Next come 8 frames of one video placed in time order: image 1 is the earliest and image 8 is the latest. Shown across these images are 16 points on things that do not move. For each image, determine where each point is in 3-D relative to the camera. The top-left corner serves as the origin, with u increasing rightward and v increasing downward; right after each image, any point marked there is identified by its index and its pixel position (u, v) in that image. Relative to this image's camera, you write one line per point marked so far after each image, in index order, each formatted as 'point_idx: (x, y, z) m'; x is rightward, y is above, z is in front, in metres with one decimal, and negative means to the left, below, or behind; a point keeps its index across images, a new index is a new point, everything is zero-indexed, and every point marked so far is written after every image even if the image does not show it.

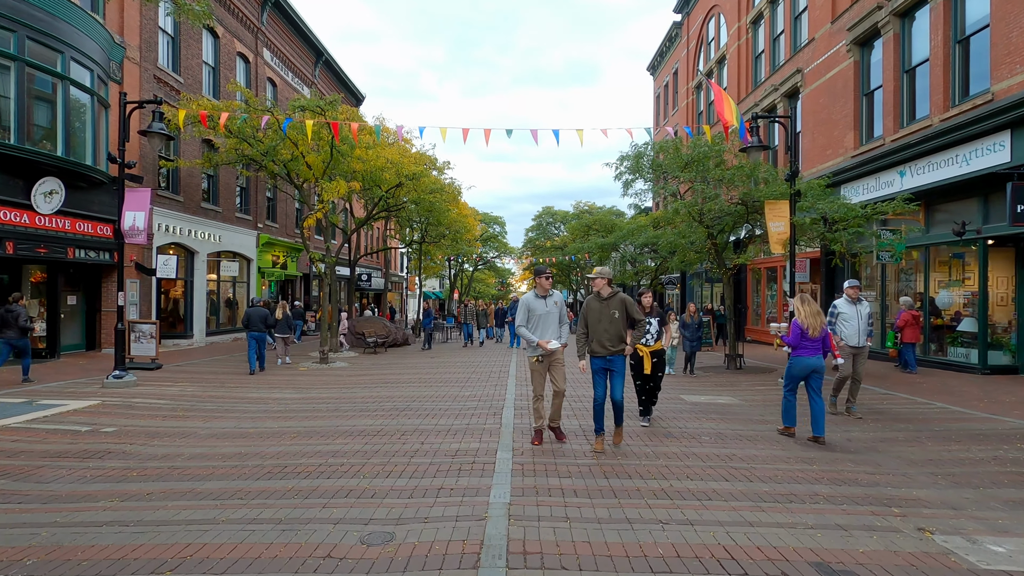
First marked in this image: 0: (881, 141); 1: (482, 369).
0: (+10.5, +4.2, +15.8) m
1: (-0.8, -2.1, +13.9) m
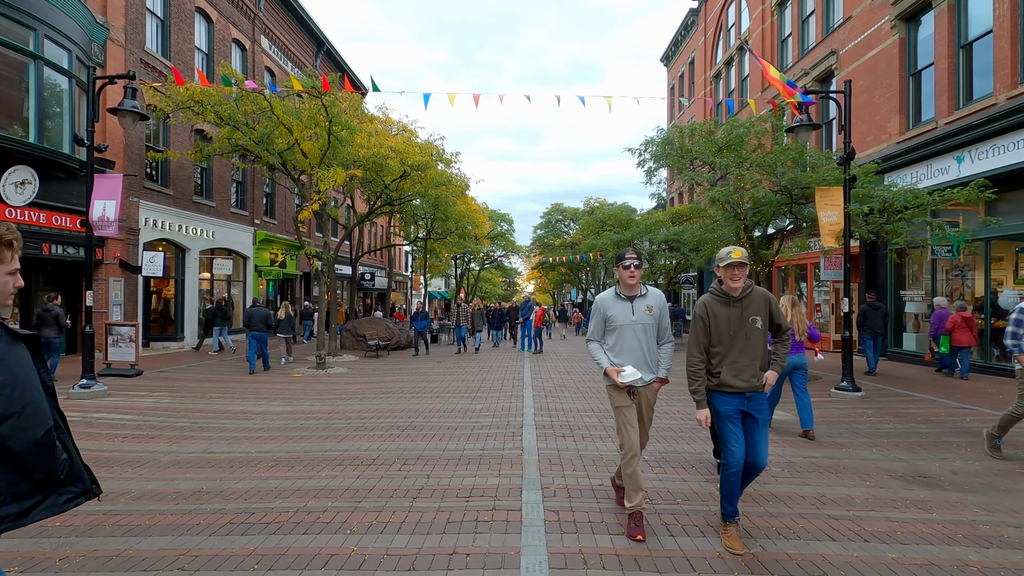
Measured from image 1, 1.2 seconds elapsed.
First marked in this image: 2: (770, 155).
0: (+10.9, +4.3, +14.3) m
1: (-0.5, -2.0, +12.5) m
2: (+5.7, +2.9, +12.1) m
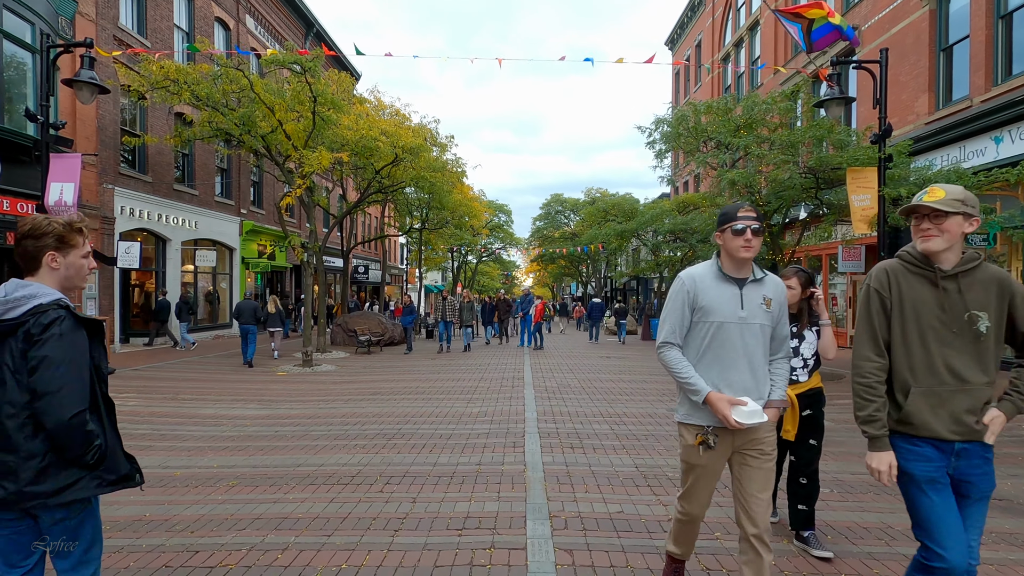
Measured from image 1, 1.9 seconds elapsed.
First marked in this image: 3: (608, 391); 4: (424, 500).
0: (+10.9, +4.5, +13.4) m
1: (-0.5, -1.9, +11.6) m
2: (+5.7, +3.1, +11.2) m
3: (+1.6, -1.8, +9.9) m
4: (-0.8, -1.8, +4.8) m
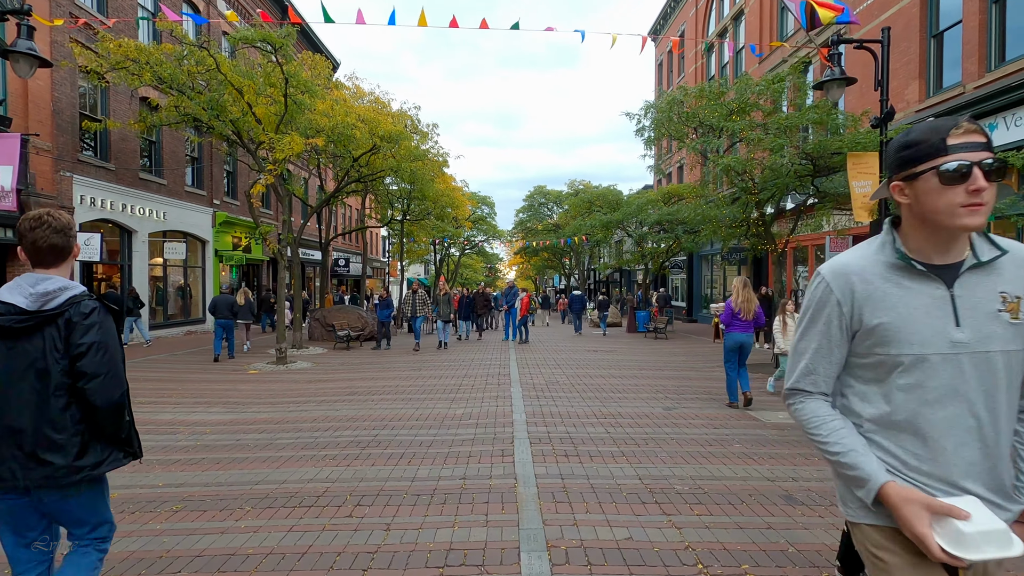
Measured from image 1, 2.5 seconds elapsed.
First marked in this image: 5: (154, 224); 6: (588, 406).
0: (+10.5, +4.7, +13.0) m
1: (-0.8, -1.7, +11.0) m
2: (+5.4, +3.3, +10.7) m
3: (+1.4, -1.7, +9.3) m
4: (-0.8, -1.8, +4.1) m
5: (-12.4, +2.2, +19.2) m
6: (+1.1, -1.7, +7.9) m
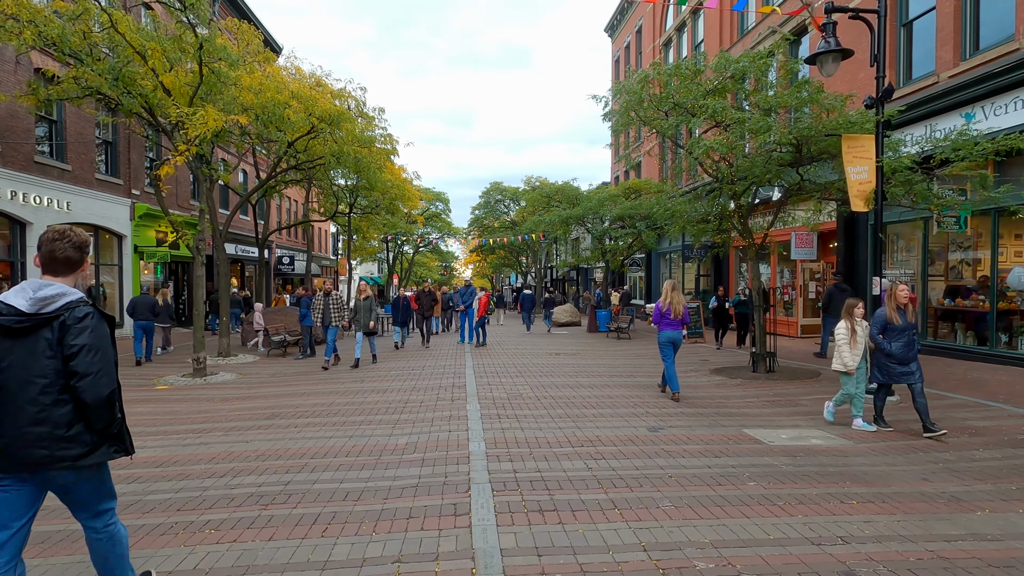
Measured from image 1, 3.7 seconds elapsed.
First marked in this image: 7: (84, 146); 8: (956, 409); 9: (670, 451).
0: (+9.5, +4.8, +12.4) m
1: (-1.5, -1.7, +9.5) m
2: (+4.6, +3.3, +9.7) m
3: (+0.8, -1.7, +8.1) m
4: (-1.1, -1.8, +2.7) m
5: (-13.8, +2.2, +16.8) m
6: (+0.6, -1.7, +6.6) m
7: (-13.8, +4.5, +17.8) m
8: (+6.5, -1.7, +8.1) m
9: (+1.6, -1.7, +5.8) m
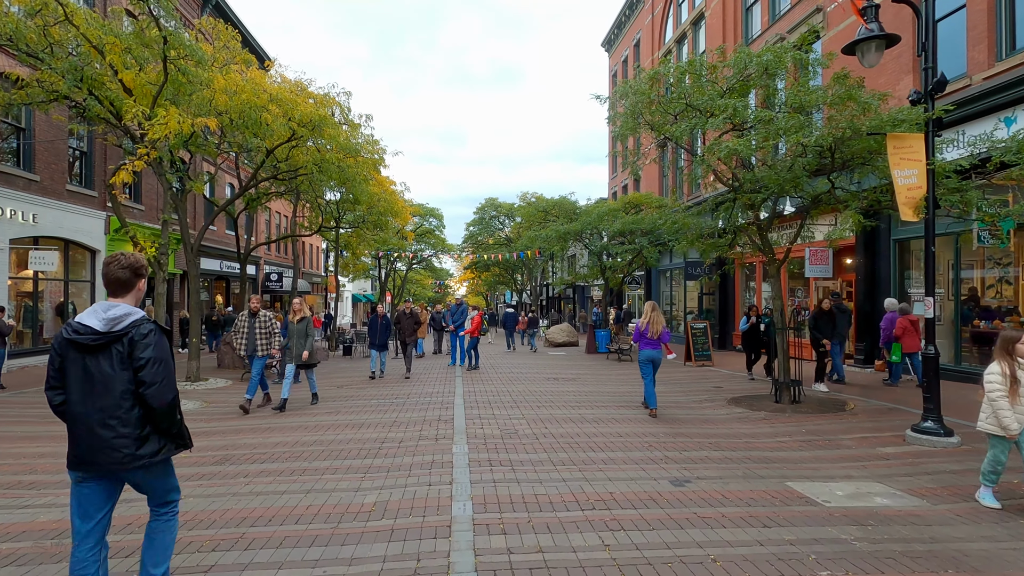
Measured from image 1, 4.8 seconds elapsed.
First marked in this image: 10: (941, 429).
0: (+9.4, +4.3, +11.5) m
1: (-1.6, -2.0, +8.3) m
2: (+4.5, +3.0, +8.7) m
3: (+0.7, -2.0, +6.8) m
4: (-1.1, -1.9, +1.5) m
5: (-14.0, +1.7, +15.6) m
6: (+0.5, -1.9, +5.4) m
7: (-13.9, +4.0, +16.7) m
8: (+6.4, -2.0, +6.9) m
9: (+1.6, -1.9, +4.6) m
10: (+5.4, -1.8, +7.0) m
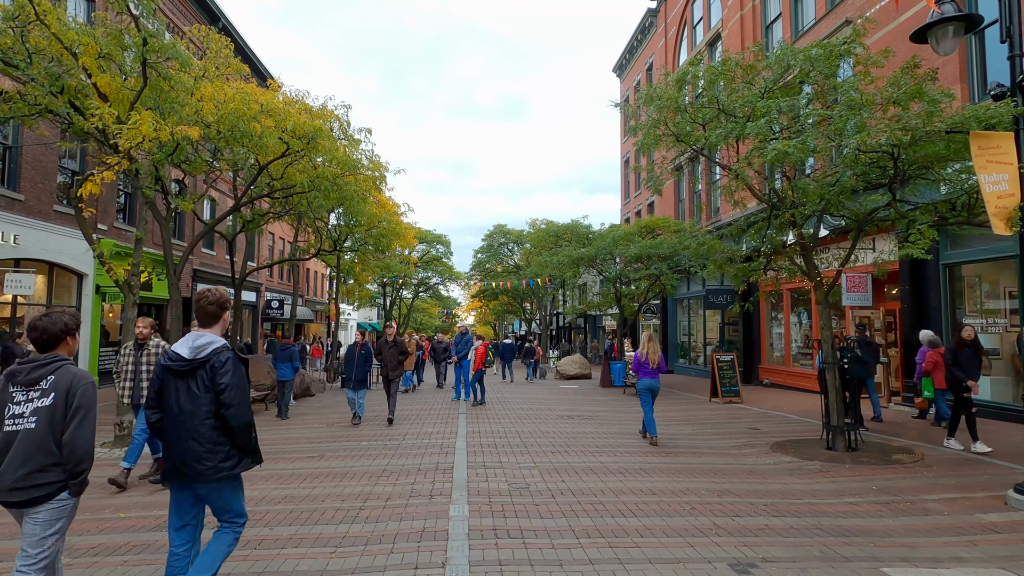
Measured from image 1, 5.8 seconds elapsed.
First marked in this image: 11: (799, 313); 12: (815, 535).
0: (+9.6, +3.8, +10.4) m
1: (-1.5, -2.3, +7.0) m
2: (+4.7, +2.6, +7.6) m
3: (+0.8, -2.2, +5.6) m
4: (-1.1, -1.8, +0.2) m
5: (-13.7, +1.0, +14.7) m
6: (+0.6, -2.1, +4.1) m
7: (-13.6, +3.3, +16.0) m
8: (+6.5, -2.3, +5.5) m
9: (+1.7, -2.0, +3.3) m
10: (+5.5, -2.1, +5.6) m
11: (+9.0, -0.8, +17.4) m
12: (+2.8, -2.2, +5.0) m
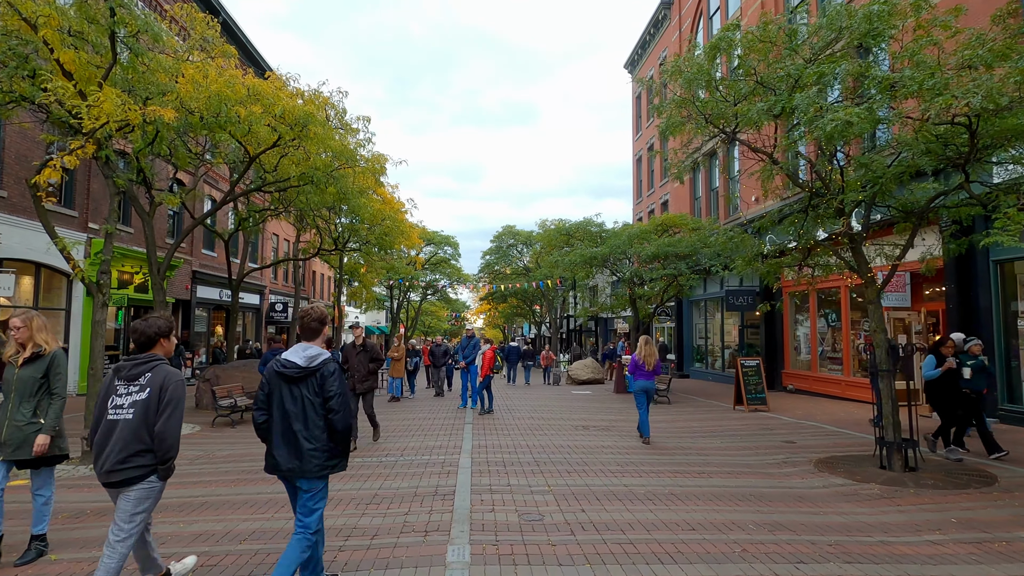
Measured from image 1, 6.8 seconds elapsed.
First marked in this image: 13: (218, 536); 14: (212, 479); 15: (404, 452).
0: (+9.8, +3.8, +9.3) m
1: (-1.3, -2.3, +6.1) m
2: (+4.8, +2.7, +6.6) m
3: (+0.9, -2.2, +4.6) m
4: (-1.0, -1.8, -0.7) m
5: (-13.5, +1.0, +14.0) m
6: (+0.7, -2.0, +3.1) m
7: (-13.4, +3.2, +15.2) m
8: (+6.6, -2.2, +4.4) m
9: (+1.7, -2.0, +2.3) m
10: (+5.6, -2.0, +4.6) m
11: (+9.3, -0.8, +16.2) m
12: (+2.9, -2.2, +4.0) m
13: (-2.6, -2.2, +5.0) m
14: (-3.8, -2.4, +7.0) m
15: (-1.6, -2.5, +8.3) m
